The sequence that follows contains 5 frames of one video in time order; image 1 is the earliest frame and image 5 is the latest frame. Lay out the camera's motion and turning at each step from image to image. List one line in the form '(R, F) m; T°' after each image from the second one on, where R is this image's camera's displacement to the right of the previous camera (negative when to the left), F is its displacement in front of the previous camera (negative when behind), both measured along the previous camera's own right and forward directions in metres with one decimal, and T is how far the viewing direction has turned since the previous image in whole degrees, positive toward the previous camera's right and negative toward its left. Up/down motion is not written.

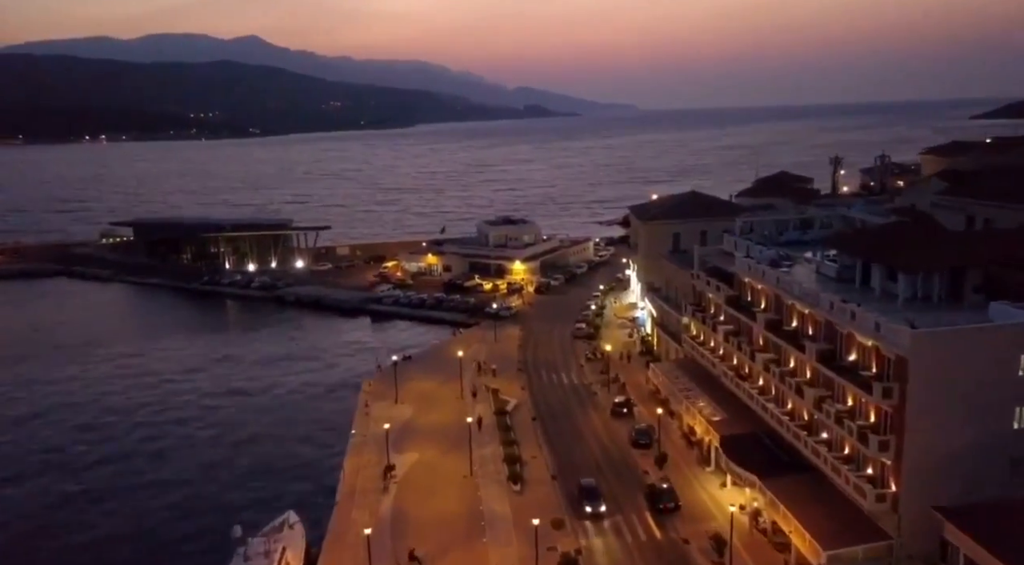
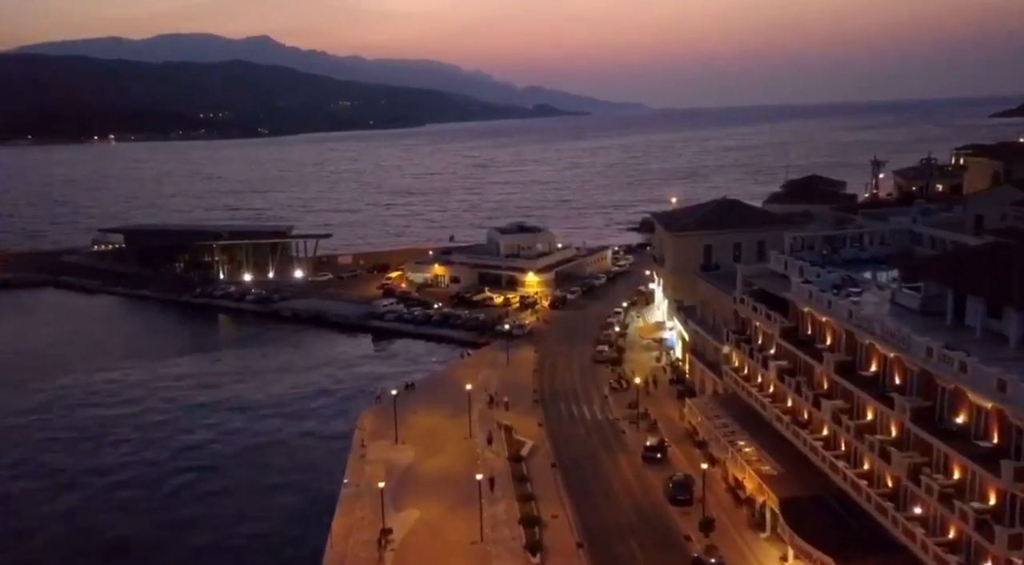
(-0.2, +4.3) m; -1°
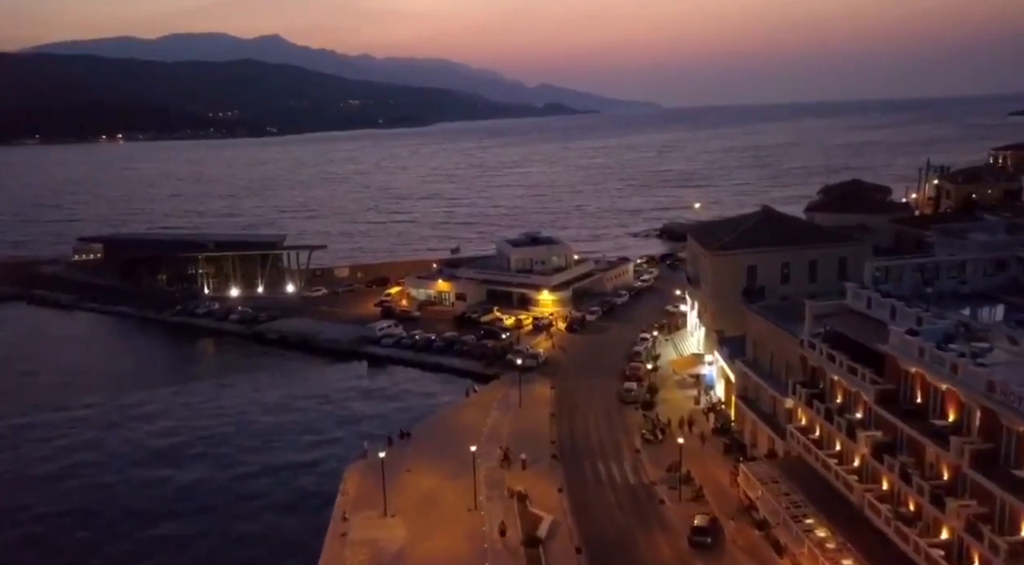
(-0.2, +5.6) m; -1°
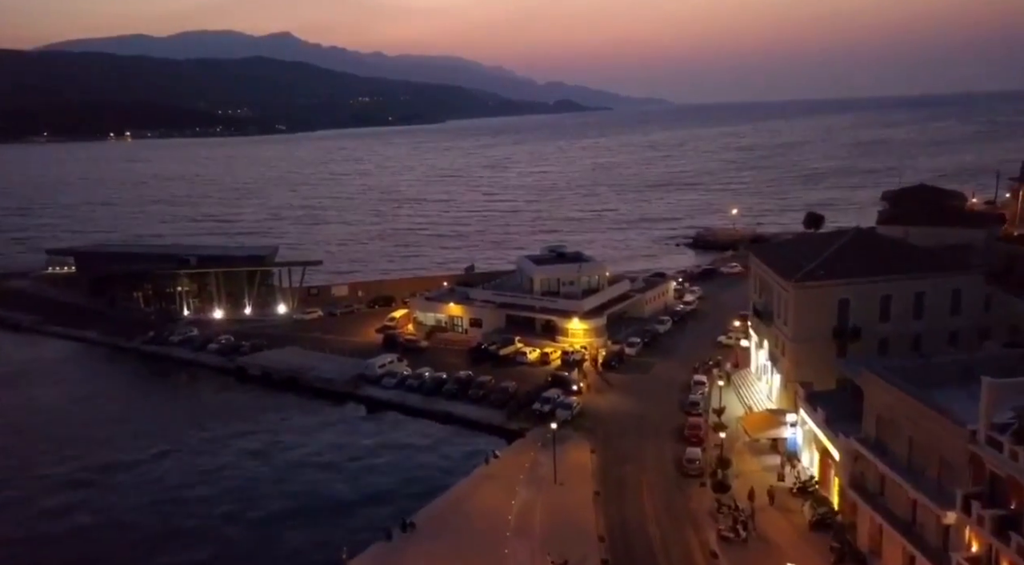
(-0.7, +7.3) m; -1°
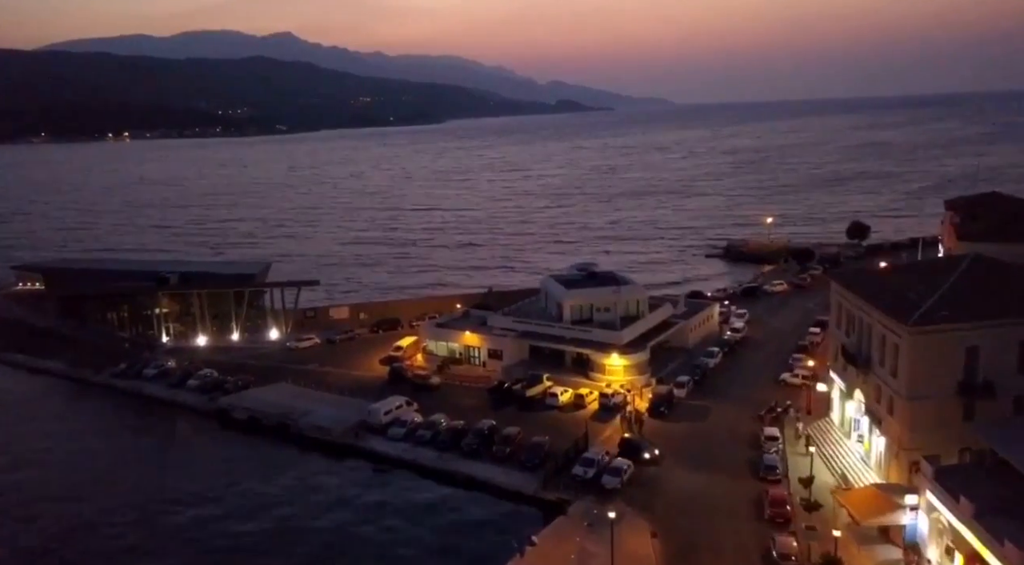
(-1.1, +6.0) m; 0°
